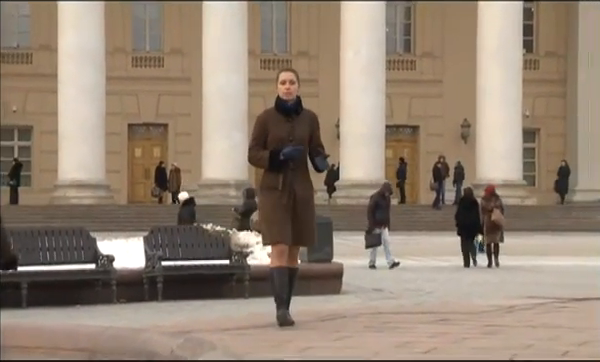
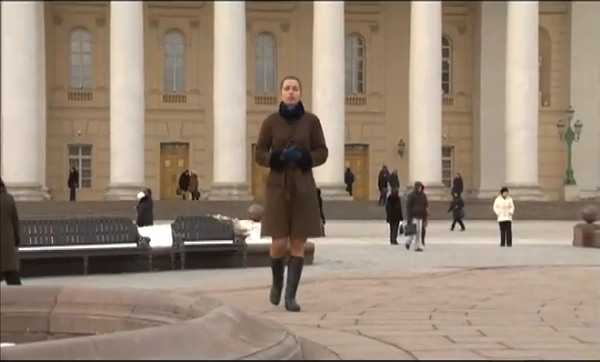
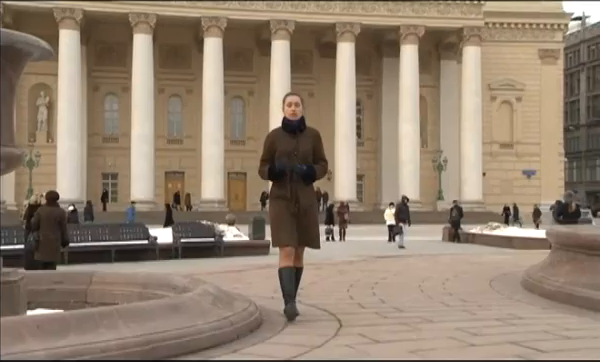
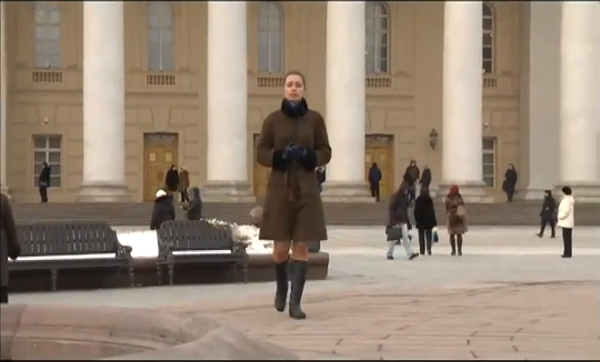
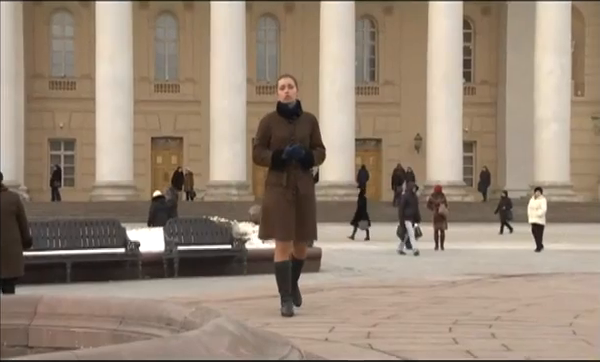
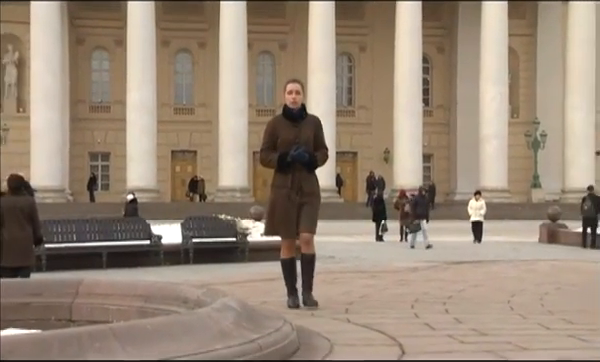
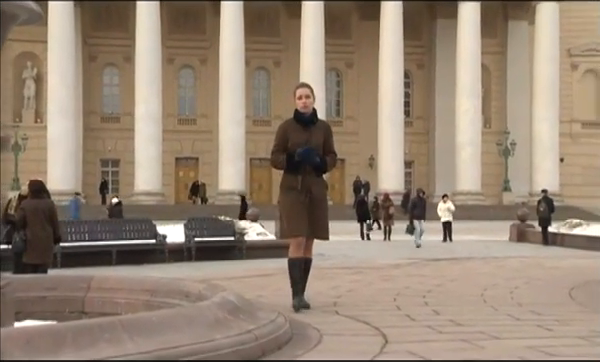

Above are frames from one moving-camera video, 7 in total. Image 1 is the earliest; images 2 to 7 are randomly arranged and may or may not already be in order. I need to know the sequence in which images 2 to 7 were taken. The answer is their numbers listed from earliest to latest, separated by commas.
4, 5, 2, 6, 7, 3
